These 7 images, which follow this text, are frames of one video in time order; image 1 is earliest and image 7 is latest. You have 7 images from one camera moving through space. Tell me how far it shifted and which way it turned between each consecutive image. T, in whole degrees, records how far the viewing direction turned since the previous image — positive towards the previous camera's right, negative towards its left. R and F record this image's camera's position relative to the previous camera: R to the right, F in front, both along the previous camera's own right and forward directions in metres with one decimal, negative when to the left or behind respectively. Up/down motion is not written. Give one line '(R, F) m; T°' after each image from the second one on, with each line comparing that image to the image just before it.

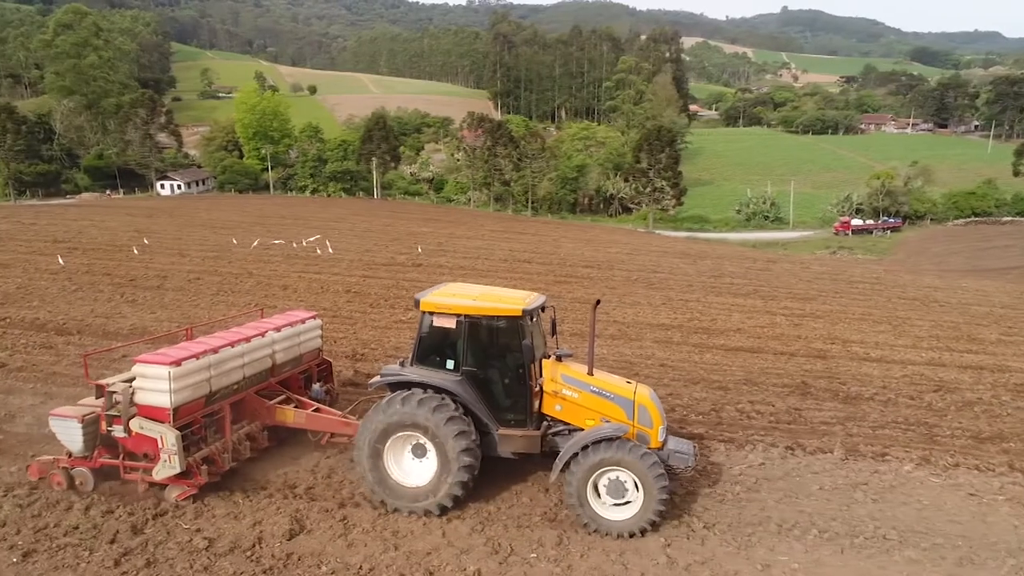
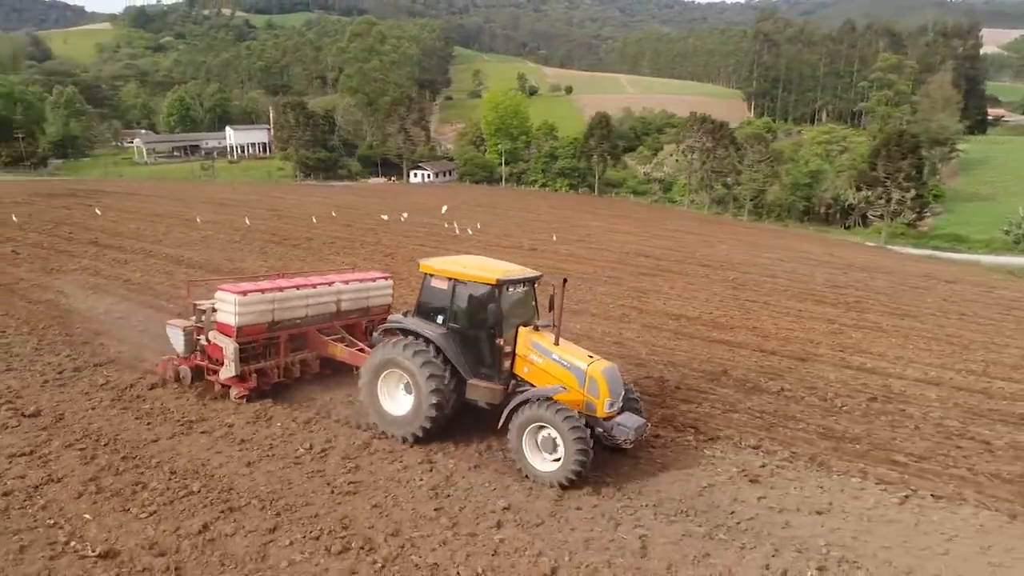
(+4.5, -0.7) m; -20°
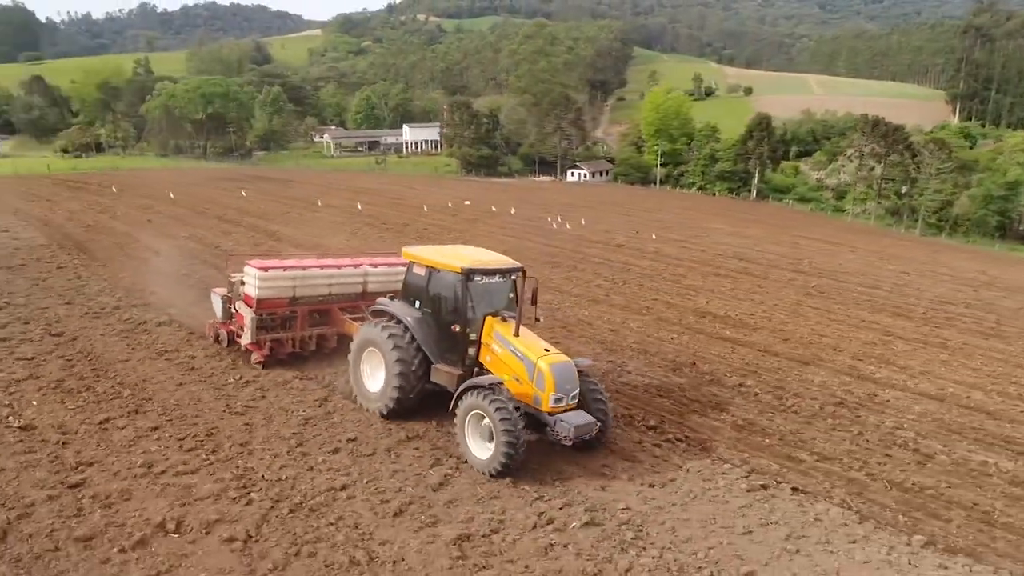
(+2.8, -0.4) m; -14°
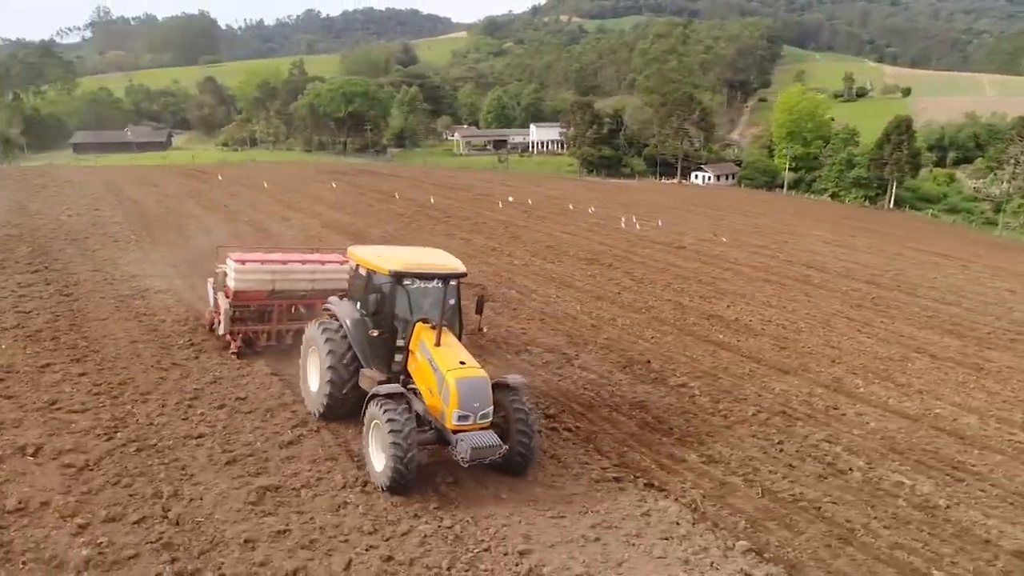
(+2.5, -0.1) m; -11°
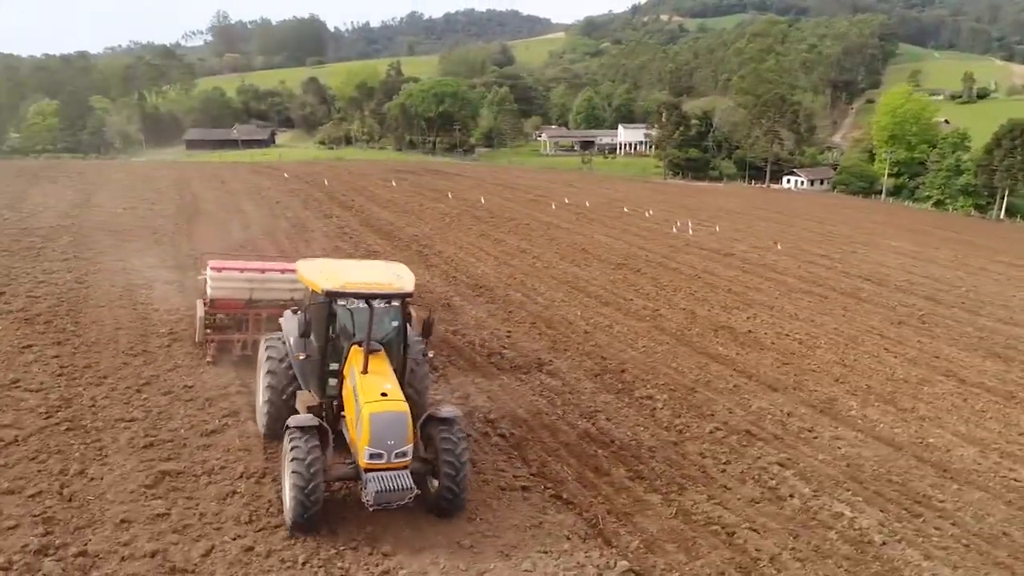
(+1.6, +0.1) m; -7°
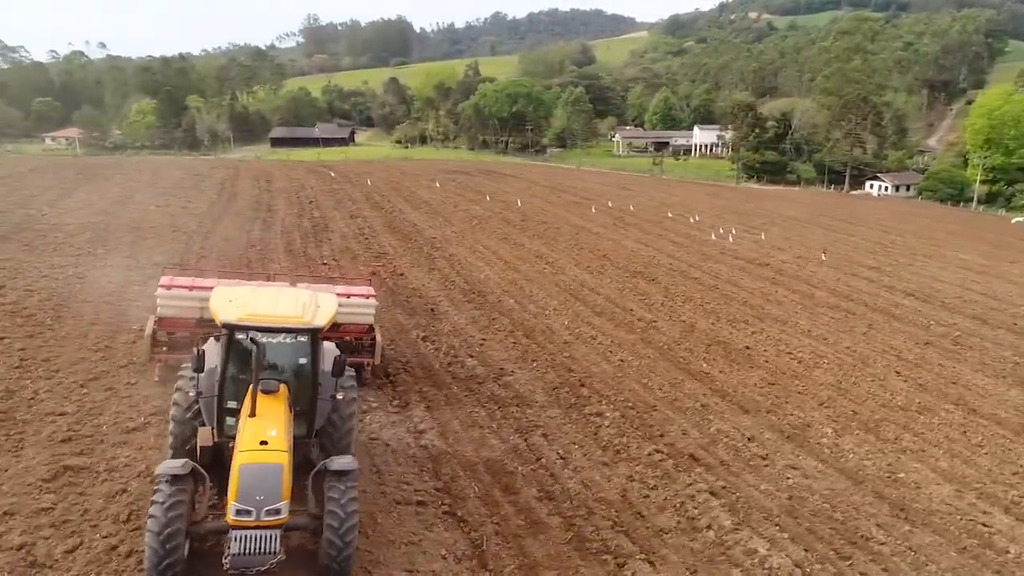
(+1.6, +0.2) m; -6°
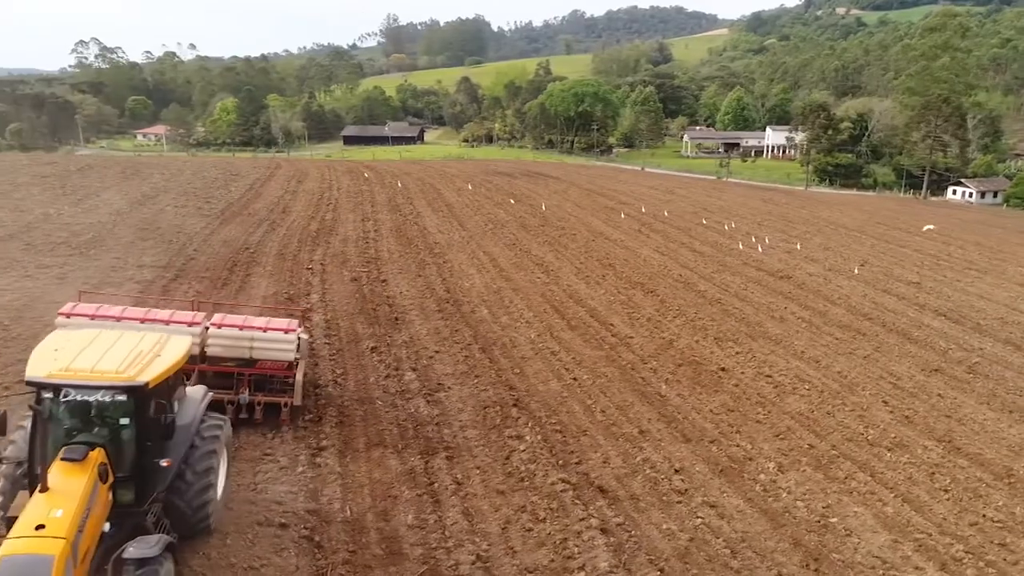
(+1.8, +0.3) m; -6°
